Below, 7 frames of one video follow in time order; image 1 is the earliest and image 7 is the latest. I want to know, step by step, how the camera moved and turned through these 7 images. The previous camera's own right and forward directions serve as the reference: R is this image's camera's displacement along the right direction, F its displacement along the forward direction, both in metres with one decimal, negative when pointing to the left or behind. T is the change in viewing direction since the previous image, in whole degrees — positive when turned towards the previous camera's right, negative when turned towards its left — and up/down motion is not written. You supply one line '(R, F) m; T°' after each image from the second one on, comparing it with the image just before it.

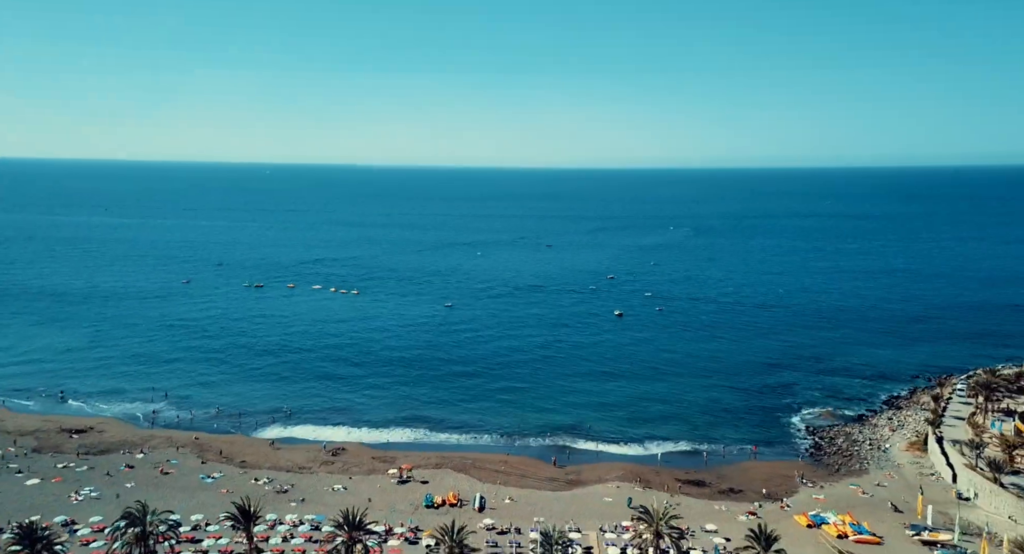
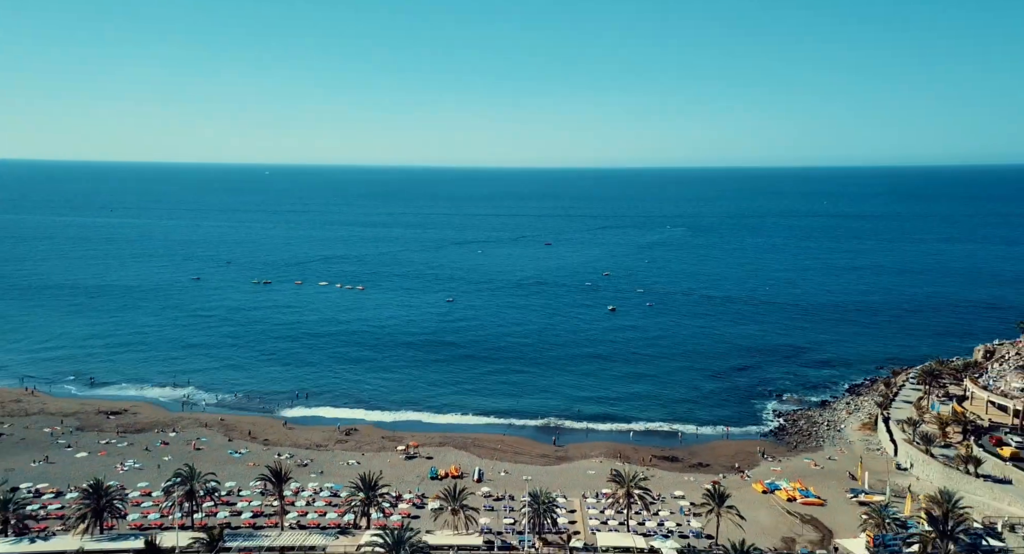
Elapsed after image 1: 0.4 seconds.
(+0.3, -6.9) m; 0°
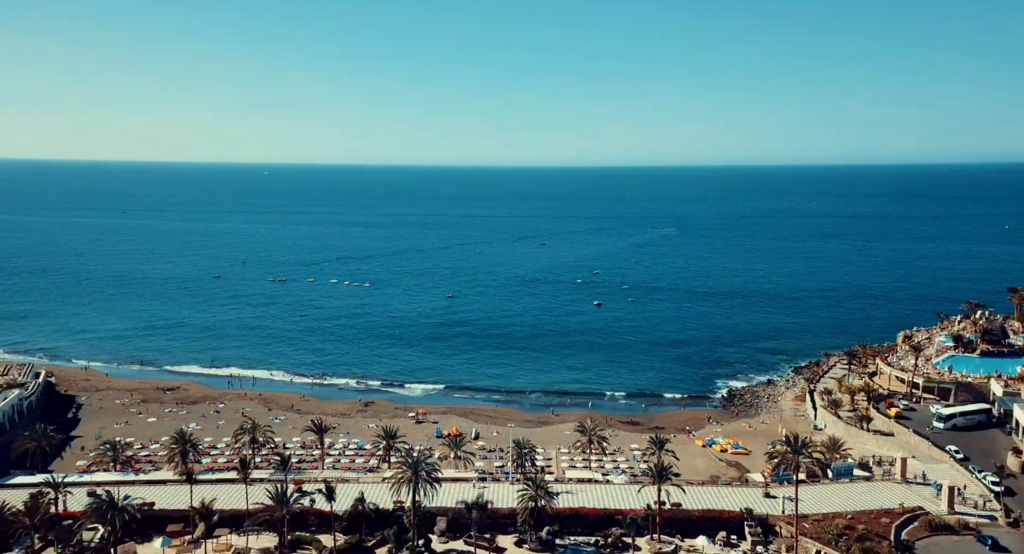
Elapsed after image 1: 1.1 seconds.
(+0.8, -13.7) m; 0°
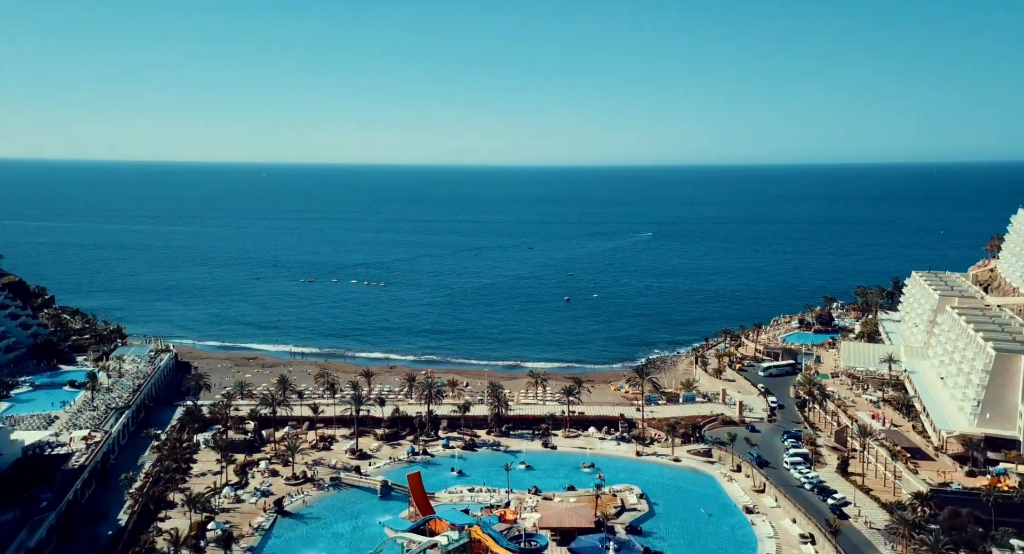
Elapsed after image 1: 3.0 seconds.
(+2.7, -35.4) m; 0°
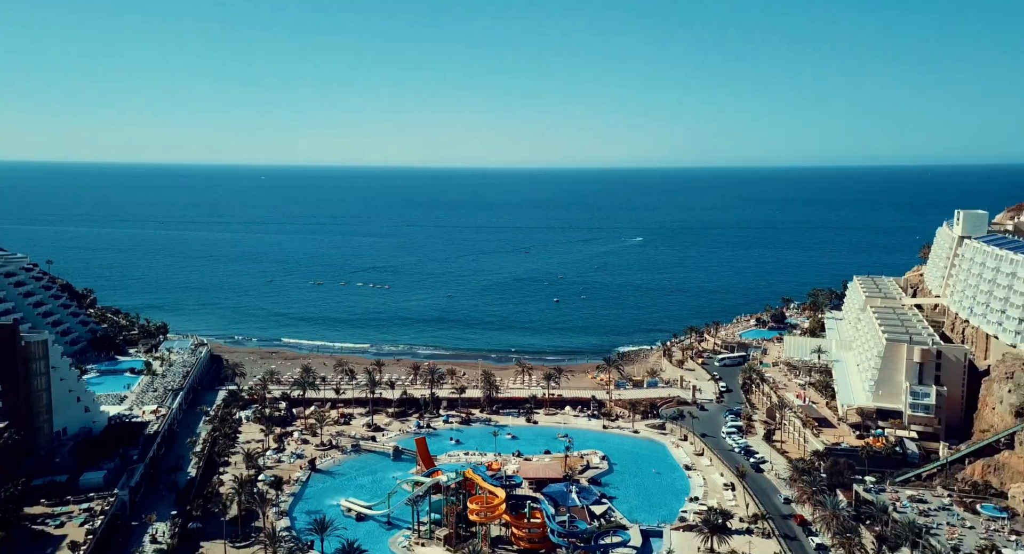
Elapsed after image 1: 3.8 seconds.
(+1.1, -16.0) m; 0°
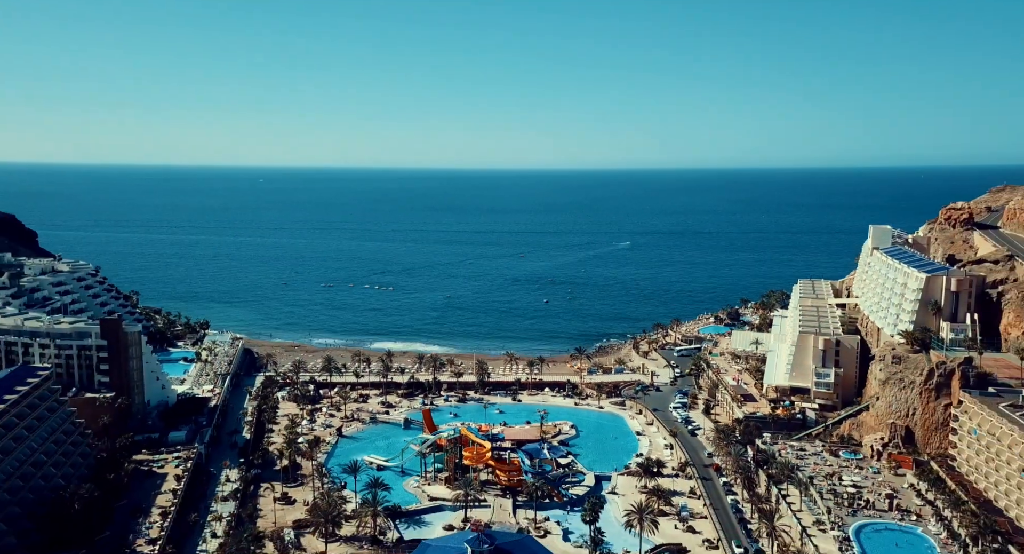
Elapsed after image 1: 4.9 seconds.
(+1.4, -20.1) m; 0°
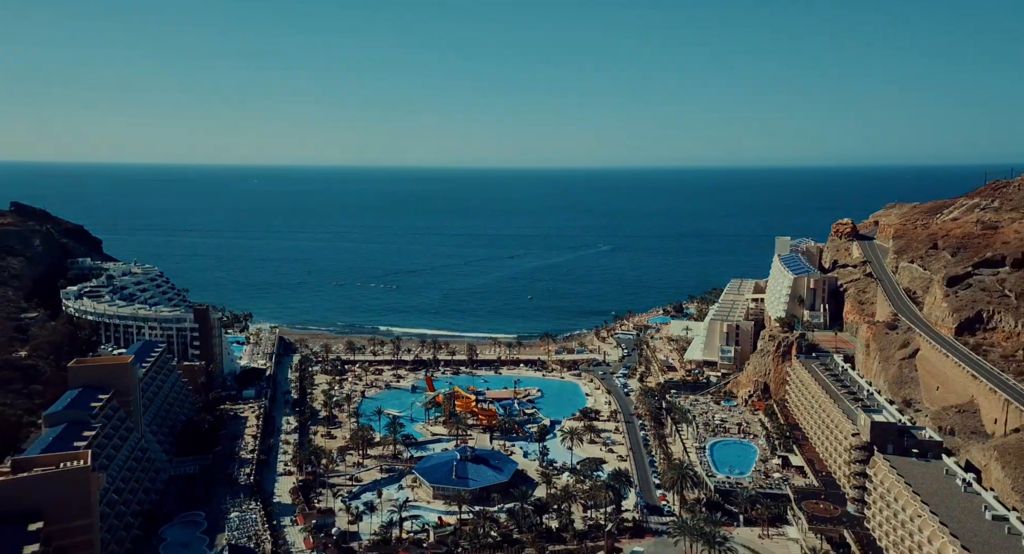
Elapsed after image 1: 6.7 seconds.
(+2.3, -32.2) m; 0°
